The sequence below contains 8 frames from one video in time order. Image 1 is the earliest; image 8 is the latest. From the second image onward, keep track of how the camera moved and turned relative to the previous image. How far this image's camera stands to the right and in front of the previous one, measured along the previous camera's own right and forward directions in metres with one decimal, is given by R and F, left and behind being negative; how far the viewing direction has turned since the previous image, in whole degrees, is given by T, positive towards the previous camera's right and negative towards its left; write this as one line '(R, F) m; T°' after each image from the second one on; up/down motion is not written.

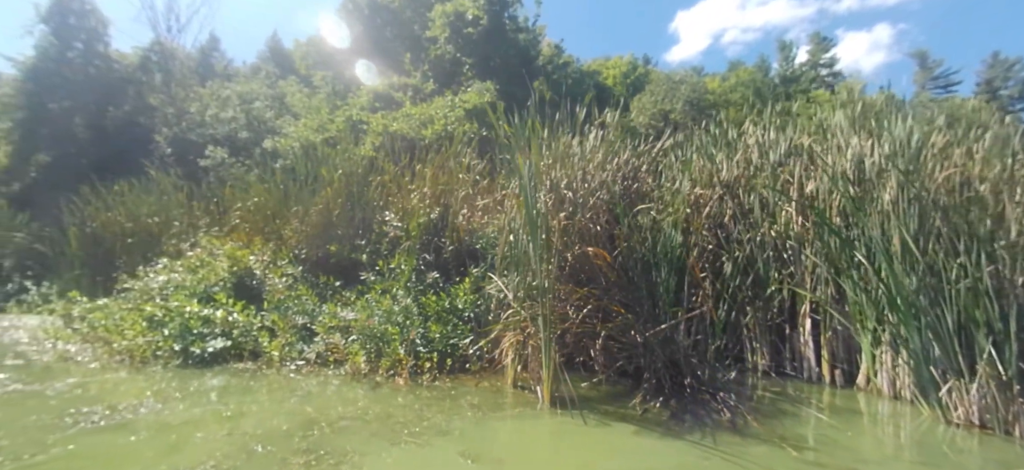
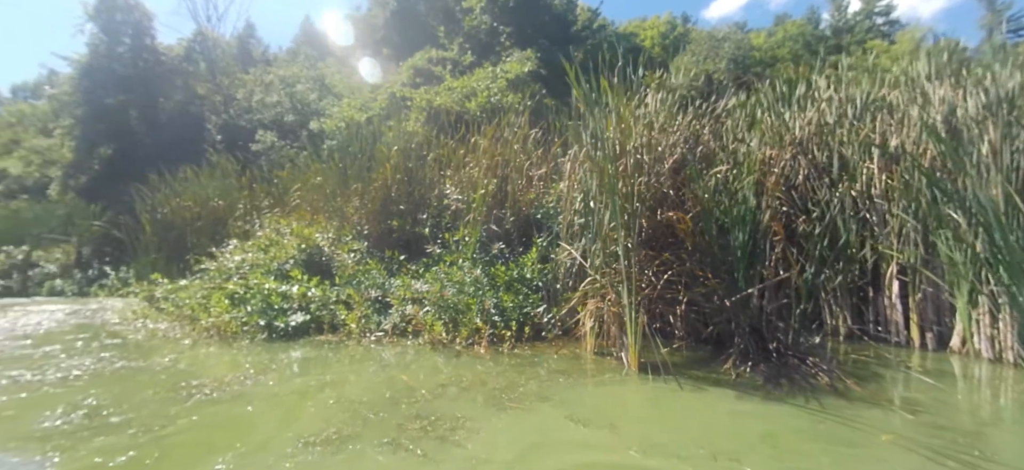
(-0.3, +0.1) m; -4°
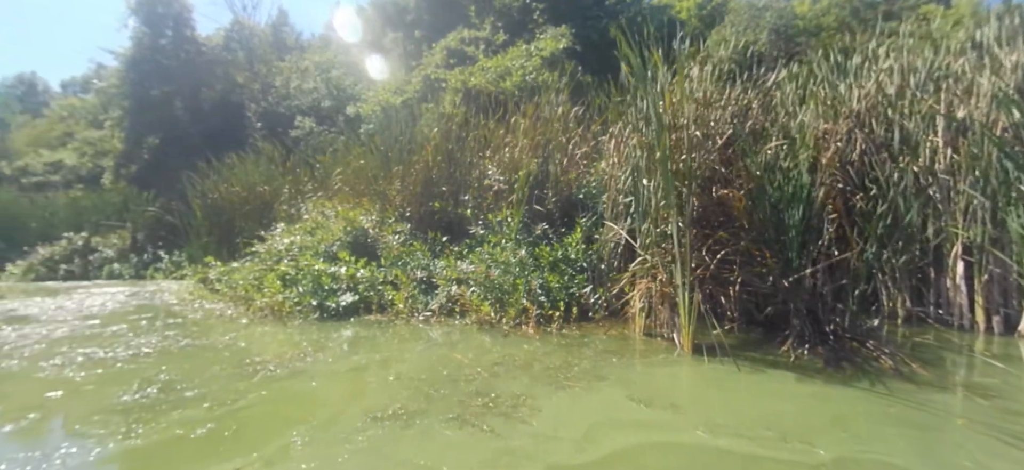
(-0.1, 0.0) m; -3°
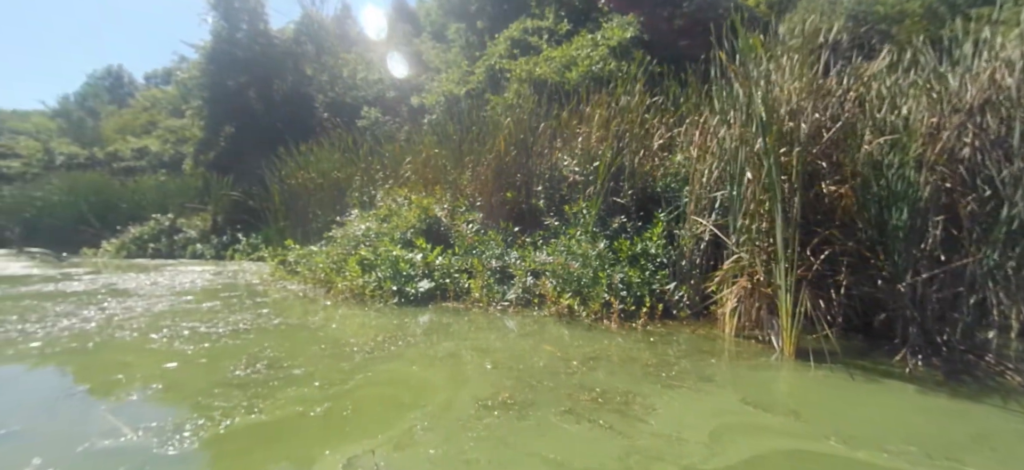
(-0.3, +0.1) m; -5°
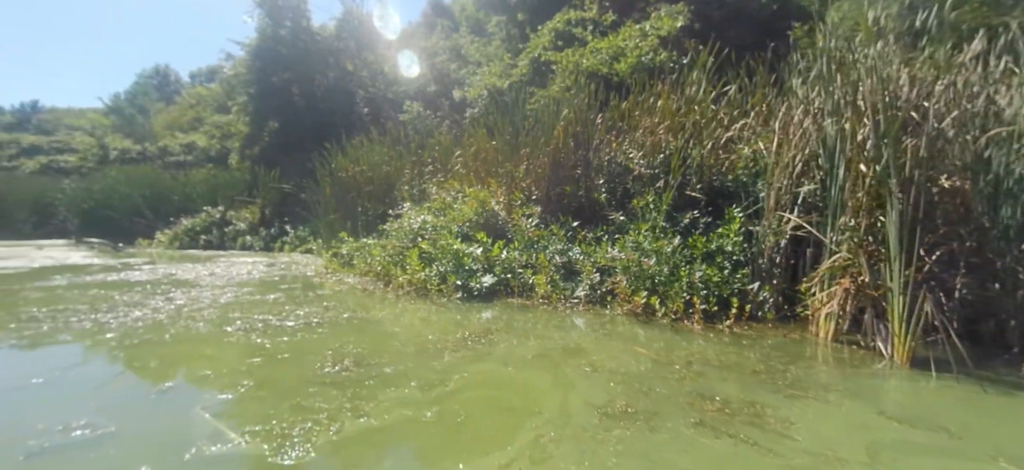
(-0.3, +0.2) m; -3°
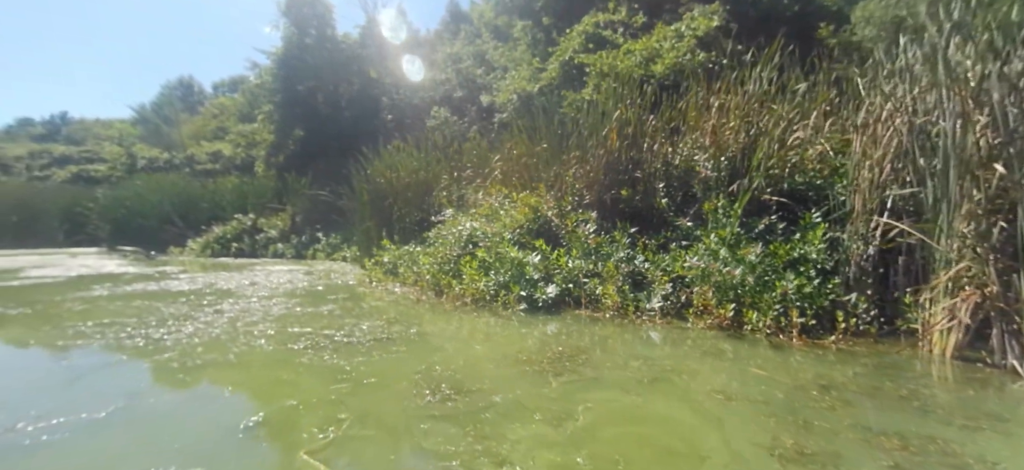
(-0.4, +0.2) m; -2°
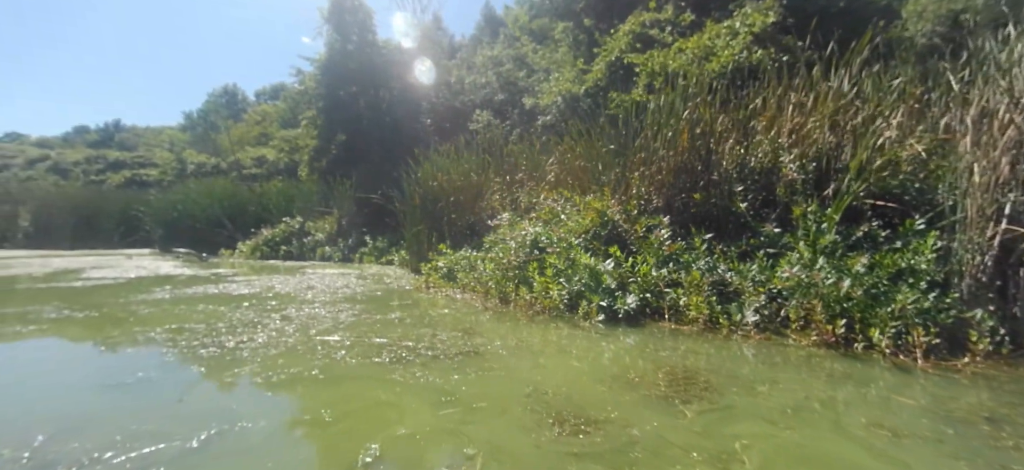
(-0.3, +0.2) m; -3°
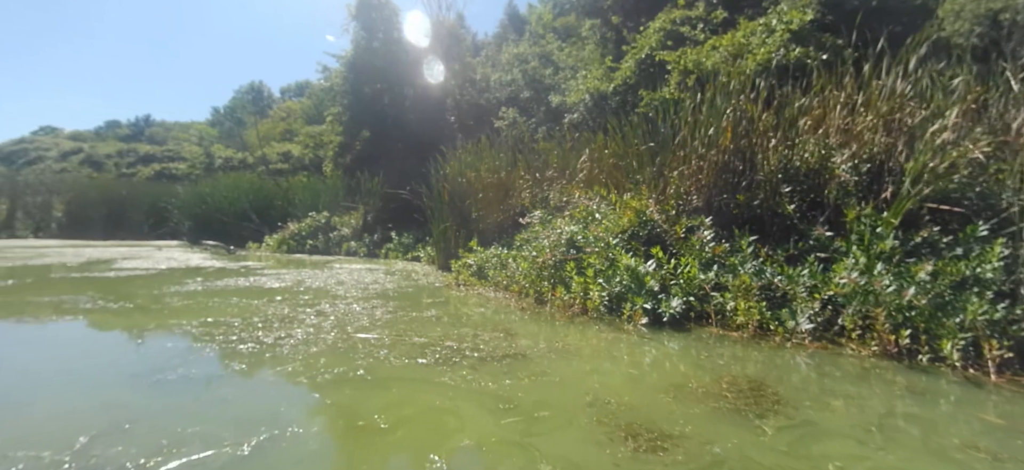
(-0.1, +0.1) m; -2°
